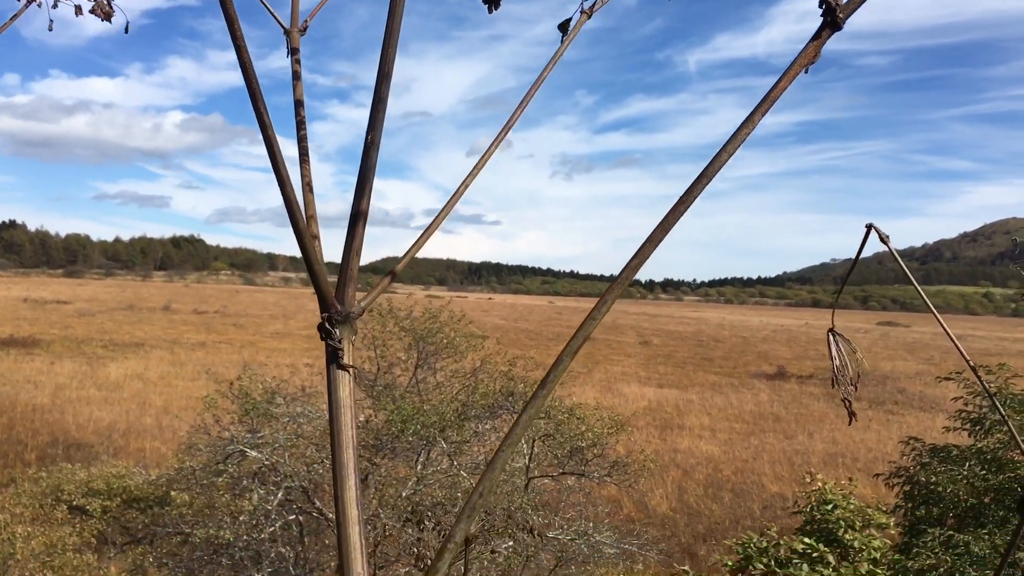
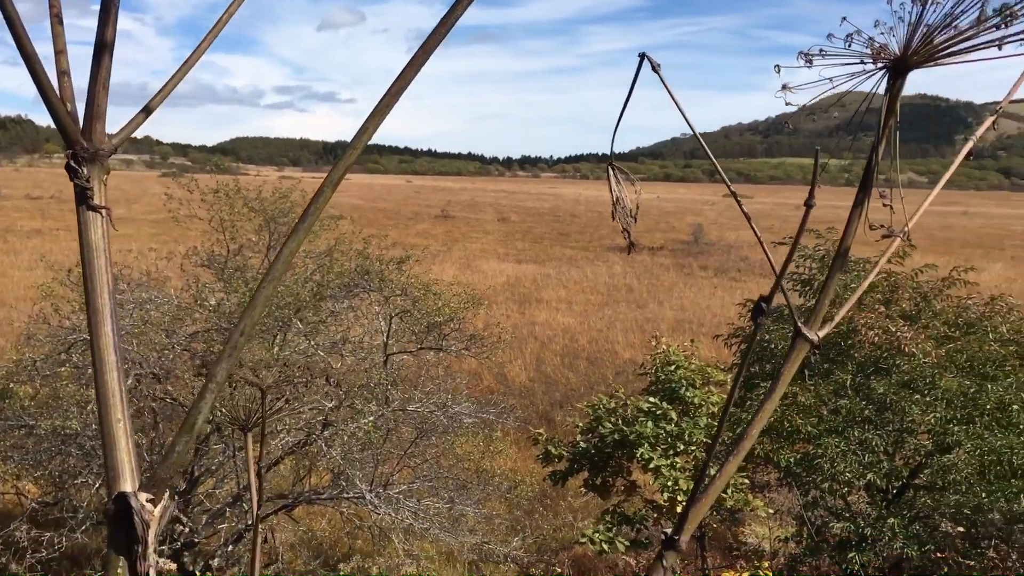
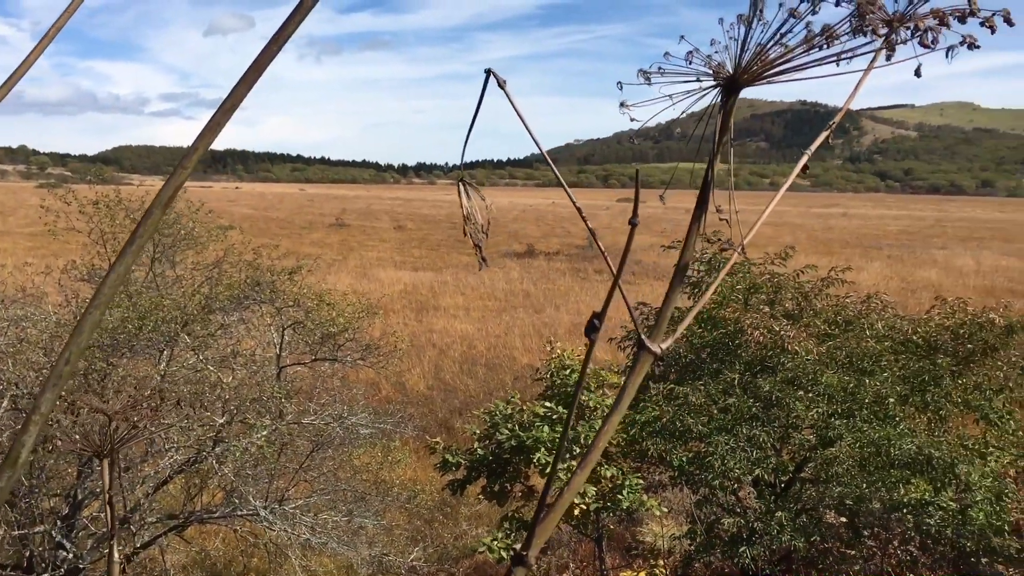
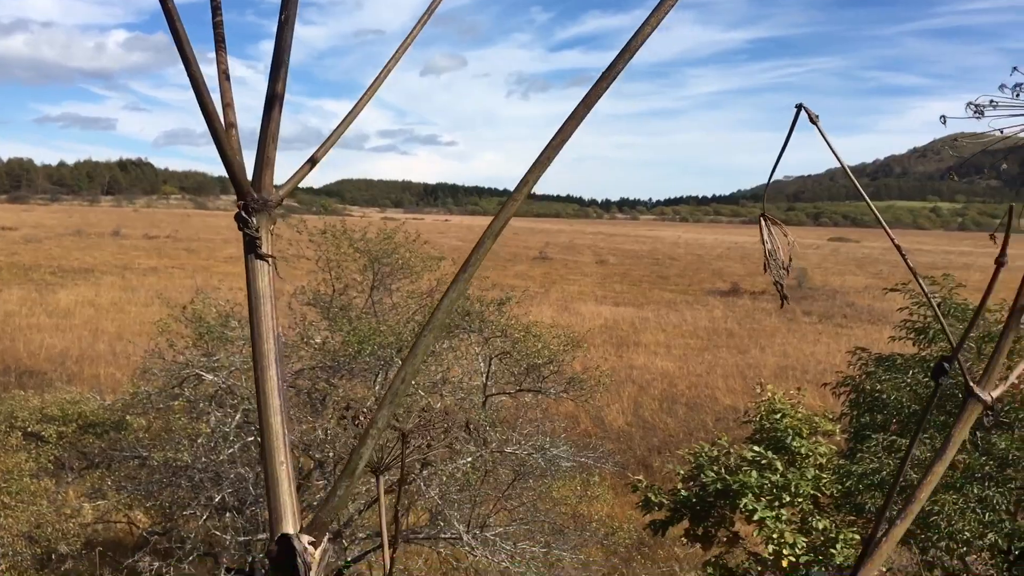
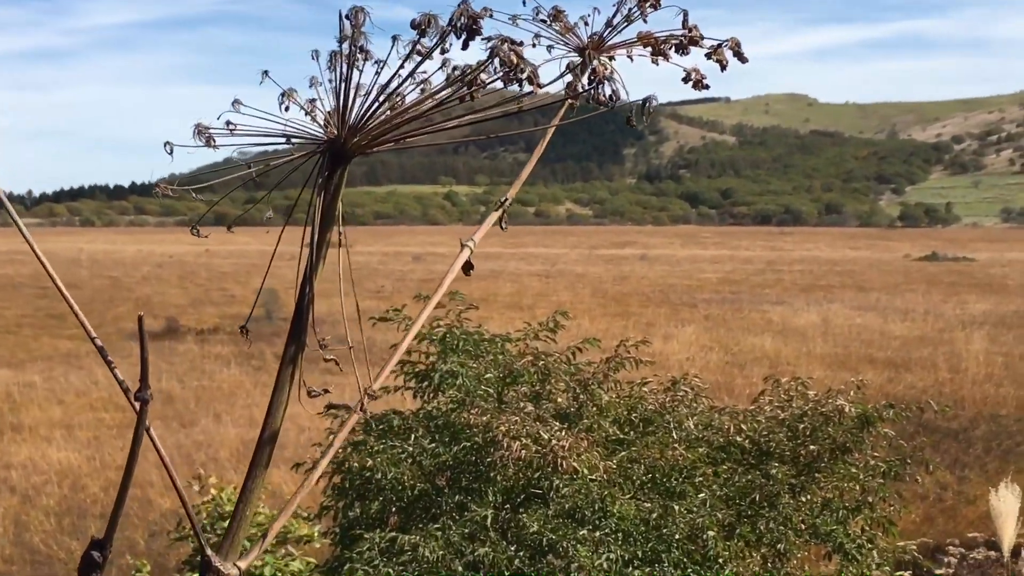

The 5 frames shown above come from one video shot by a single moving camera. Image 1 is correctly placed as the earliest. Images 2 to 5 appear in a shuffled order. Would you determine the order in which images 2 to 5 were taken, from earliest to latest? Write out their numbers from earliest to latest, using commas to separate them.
4, 2, 3, 5
